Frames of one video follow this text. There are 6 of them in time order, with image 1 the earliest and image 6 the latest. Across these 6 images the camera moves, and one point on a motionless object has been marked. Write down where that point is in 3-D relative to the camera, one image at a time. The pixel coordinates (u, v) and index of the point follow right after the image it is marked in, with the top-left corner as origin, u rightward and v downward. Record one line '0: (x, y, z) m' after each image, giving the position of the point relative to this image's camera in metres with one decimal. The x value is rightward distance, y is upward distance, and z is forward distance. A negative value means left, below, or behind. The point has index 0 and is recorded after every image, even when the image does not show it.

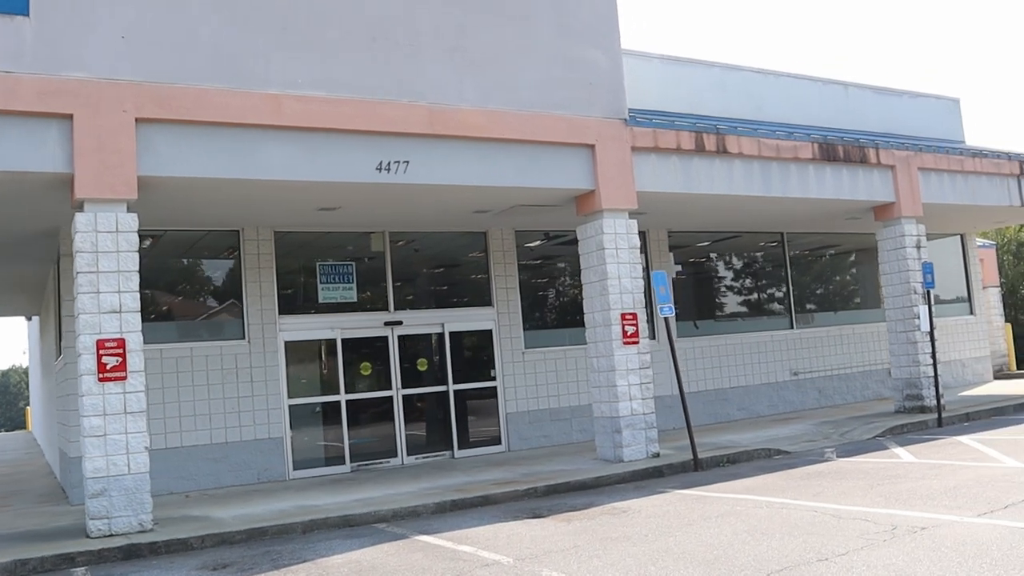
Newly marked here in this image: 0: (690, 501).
0: (+1.8, -2.2, +9.5) m
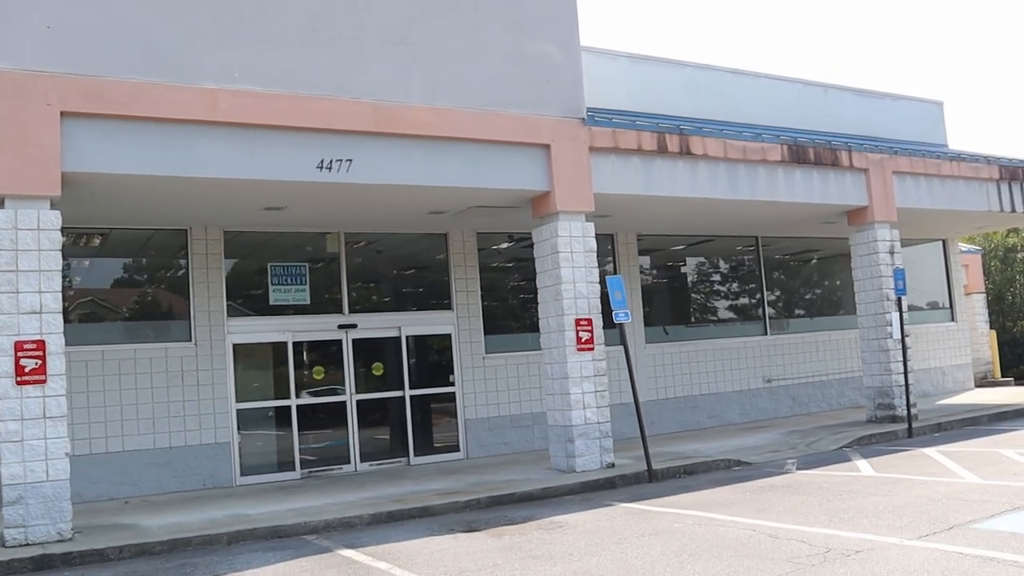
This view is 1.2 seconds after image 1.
0: (+1.2, -2.2, +9.2) m
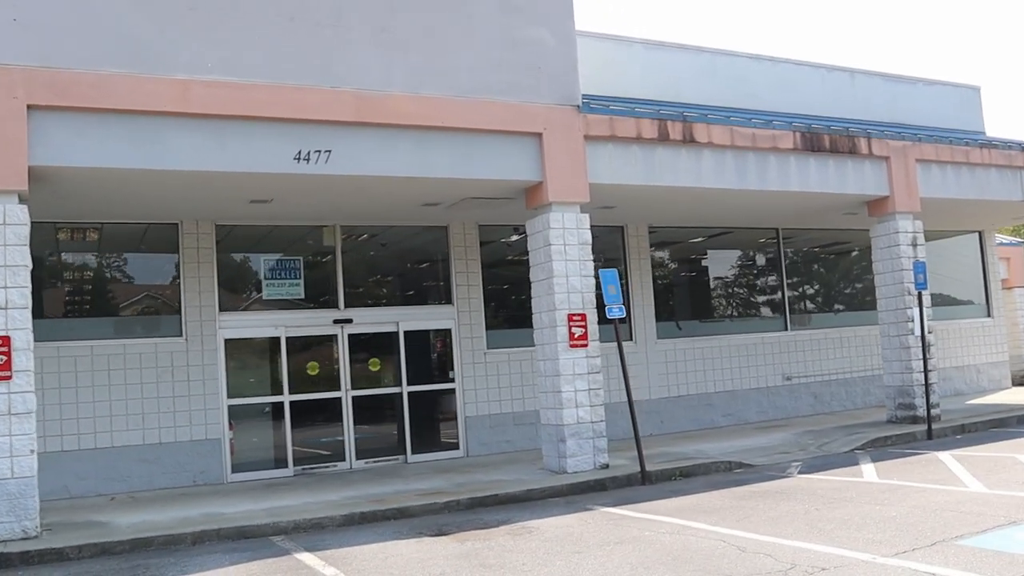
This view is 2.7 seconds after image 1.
0: (+0.9, -2.2, +8.8) m
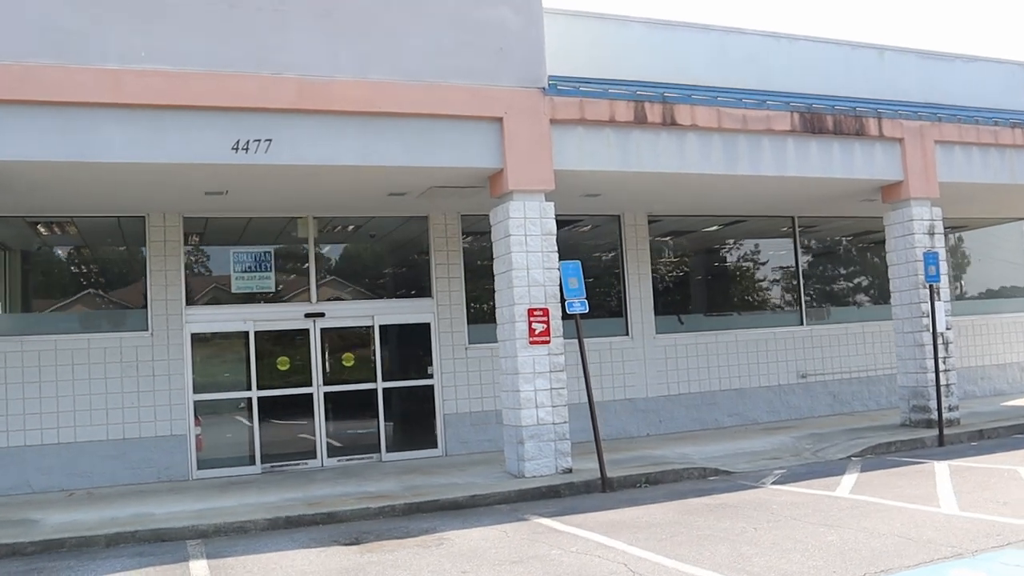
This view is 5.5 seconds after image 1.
0: (+0.1, -2.1, +8.2) m
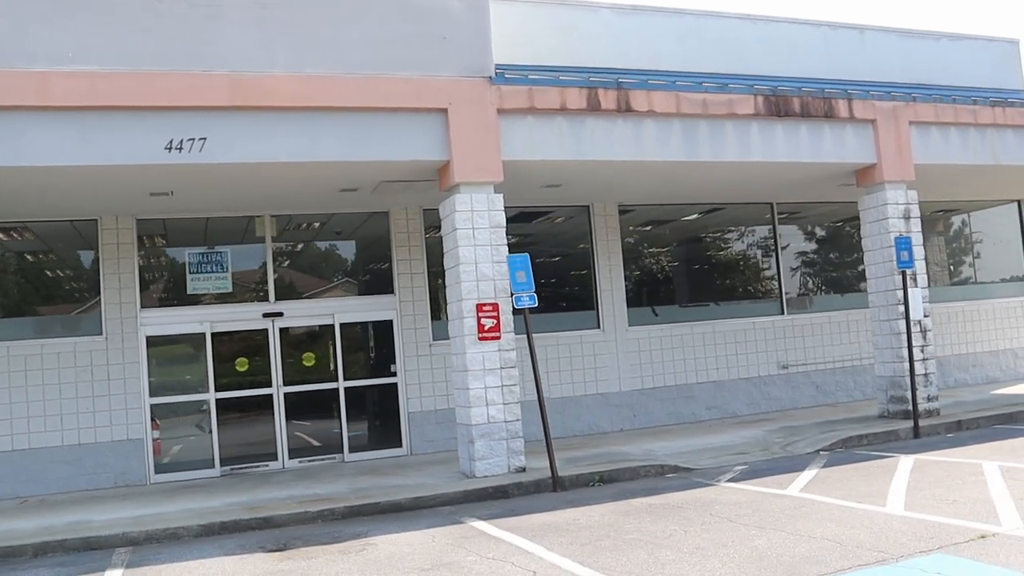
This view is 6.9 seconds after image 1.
0: (-0.5, -2.1, +7.9) m
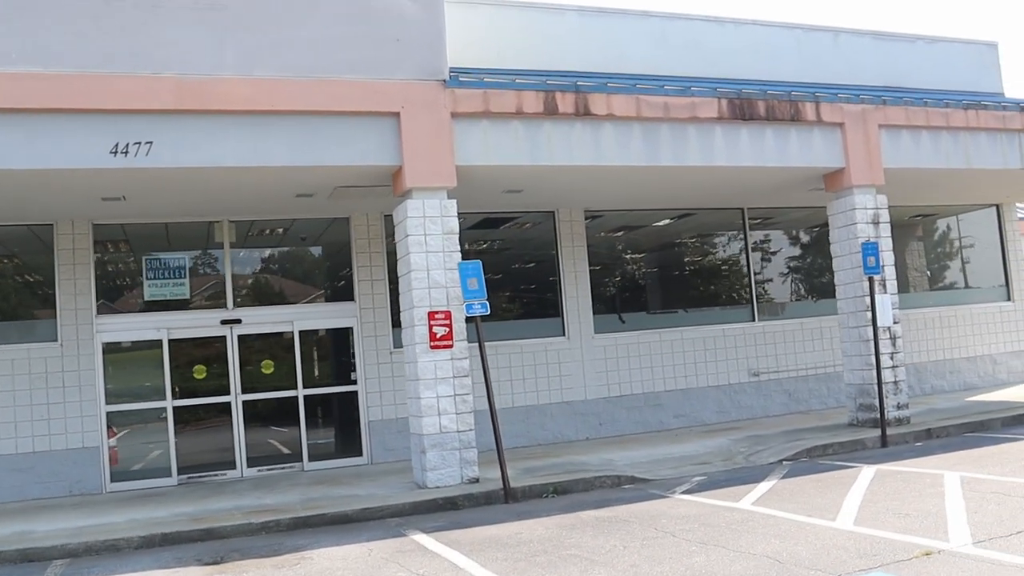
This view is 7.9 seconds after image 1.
0: (-1.0, -2.2, +7.7) m
